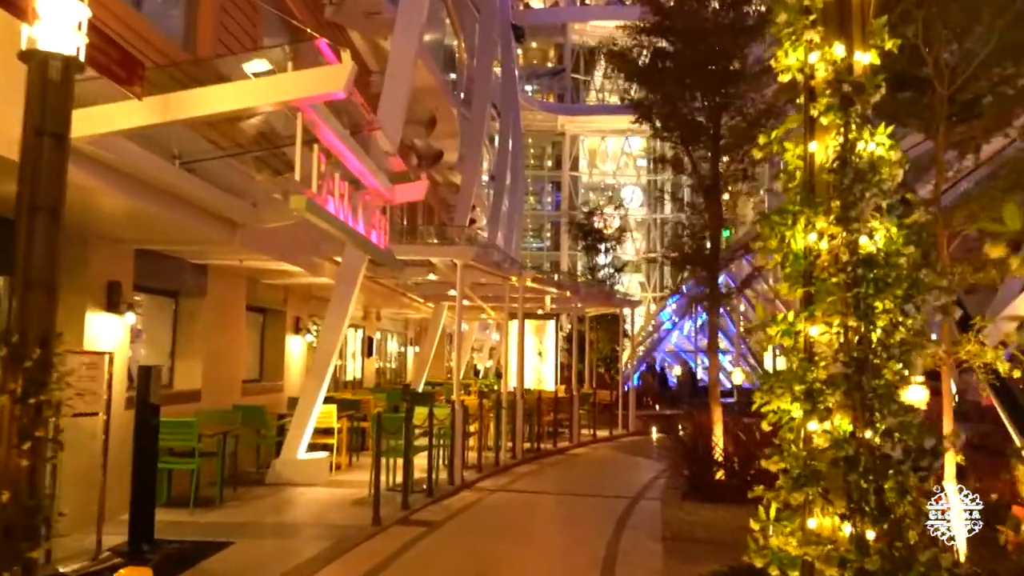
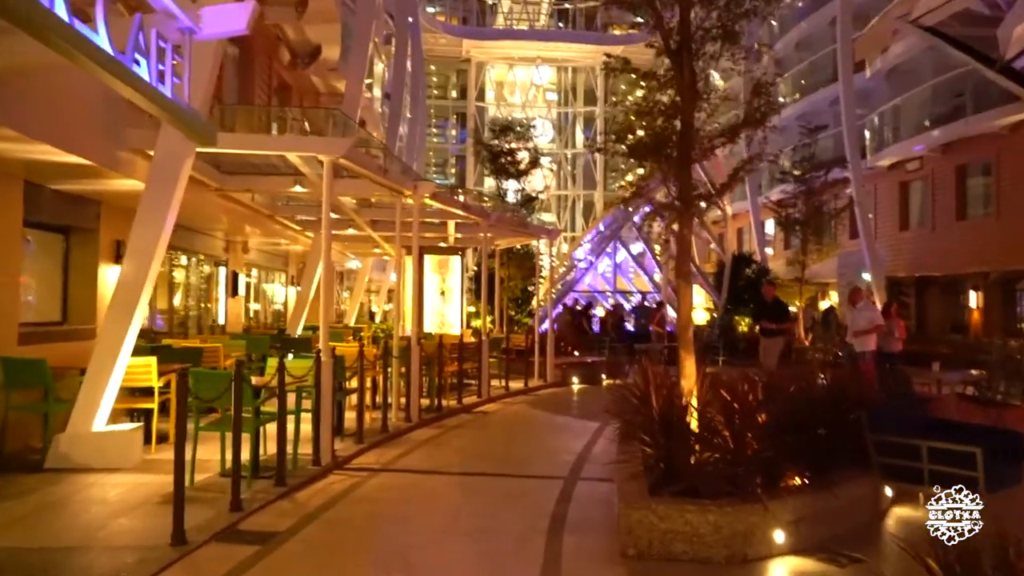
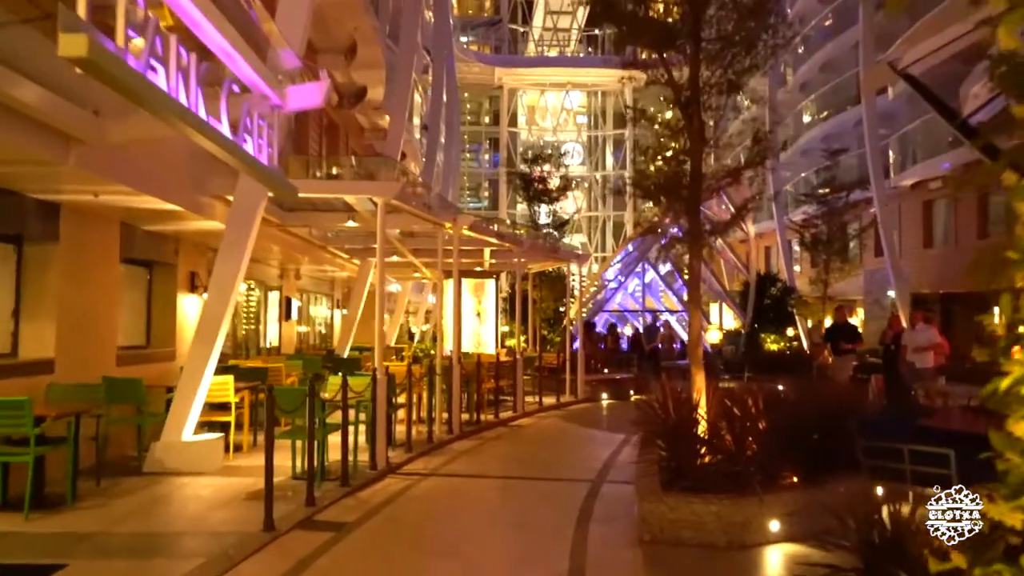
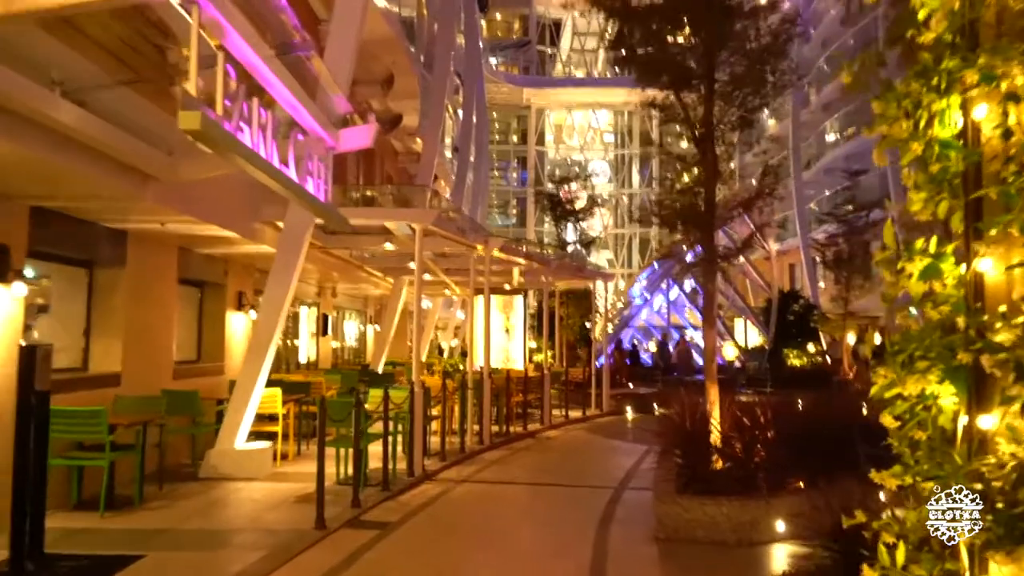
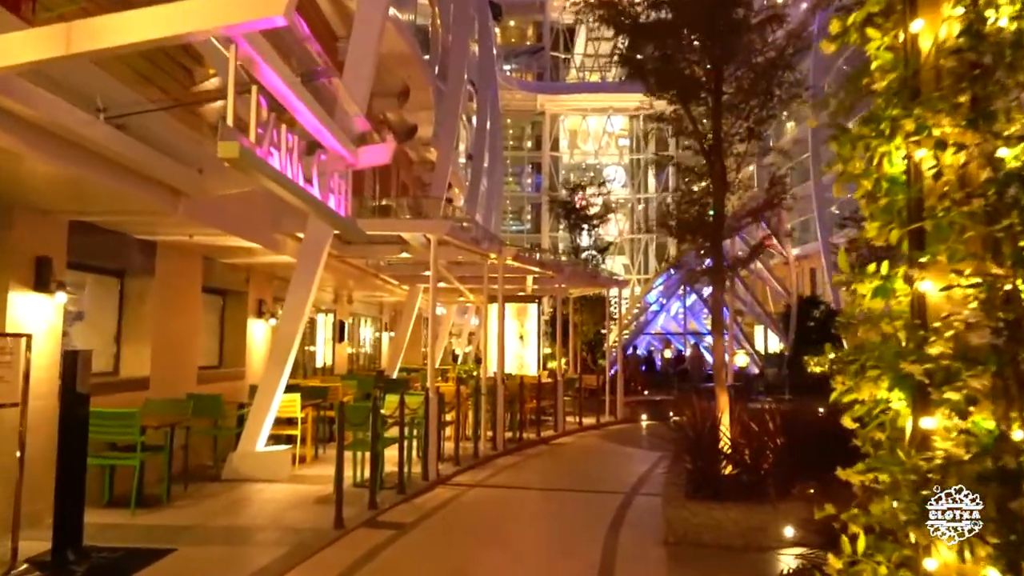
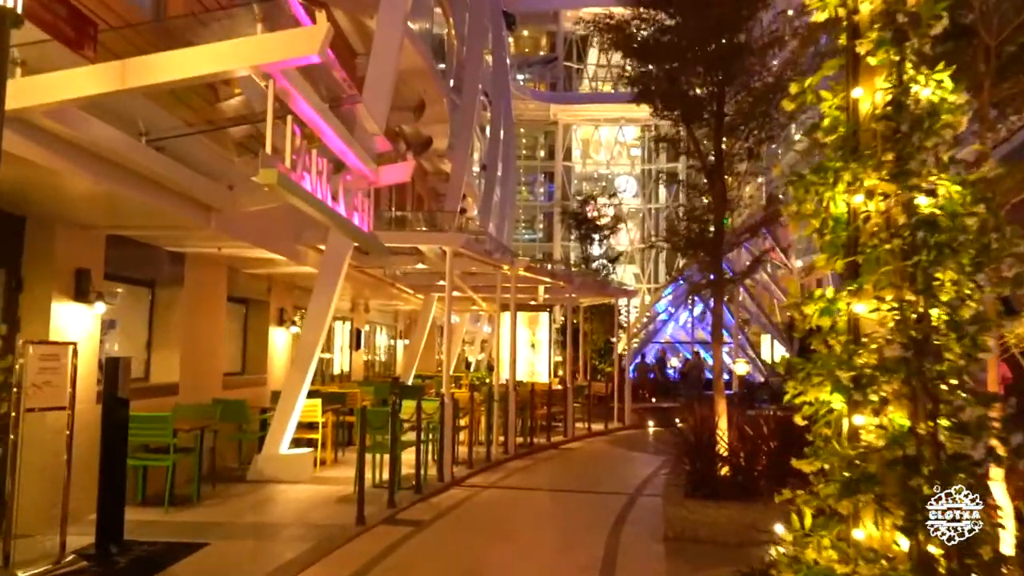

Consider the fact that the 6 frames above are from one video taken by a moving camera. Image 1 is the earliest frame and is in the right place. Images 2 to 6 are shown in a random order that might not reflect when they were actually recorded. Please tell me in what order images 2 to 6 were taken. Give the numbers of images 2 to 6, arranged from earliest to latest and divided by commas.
6, 5, 4, 3, 2
